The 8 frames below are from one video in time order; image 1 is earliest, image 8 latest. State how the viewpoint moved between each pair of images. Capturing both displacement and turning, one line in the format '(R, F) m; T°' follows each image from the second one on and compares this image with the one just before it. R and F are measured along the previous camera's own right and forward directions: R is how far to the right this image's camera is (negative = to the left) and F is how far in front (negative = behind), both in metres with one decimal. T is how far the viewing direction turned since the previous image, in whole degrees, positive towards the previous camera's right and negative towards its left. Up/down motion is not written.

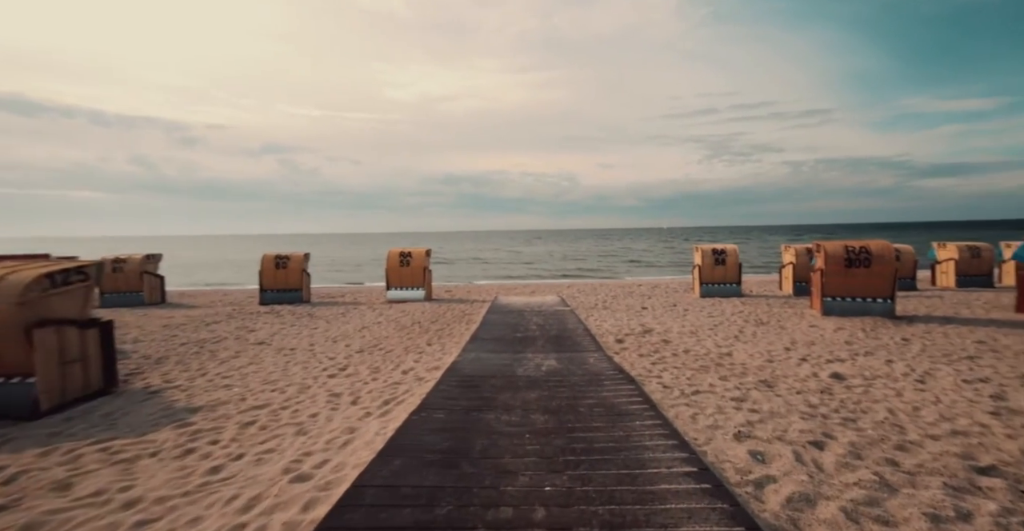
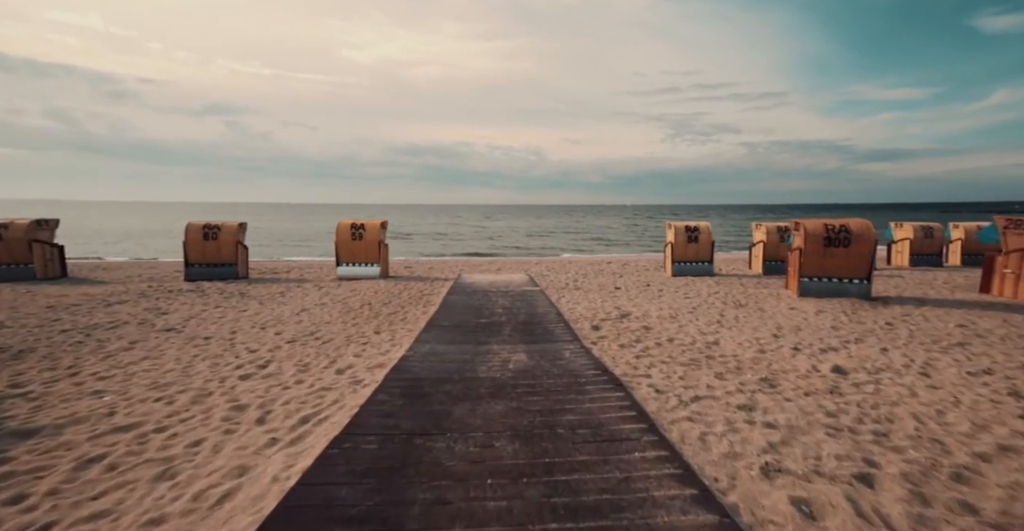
(0.0, +1.1) m; +5°
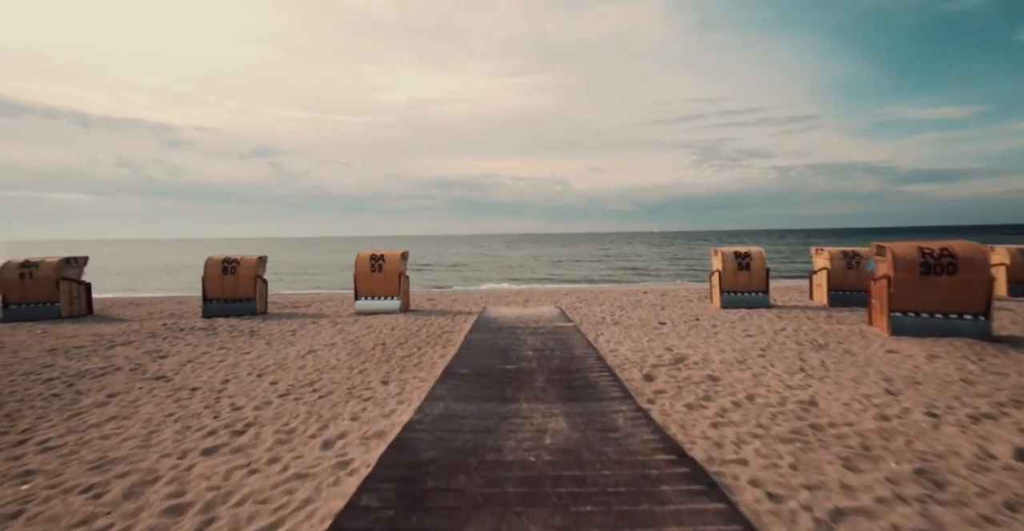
(0.0, +1.2) m; -4°
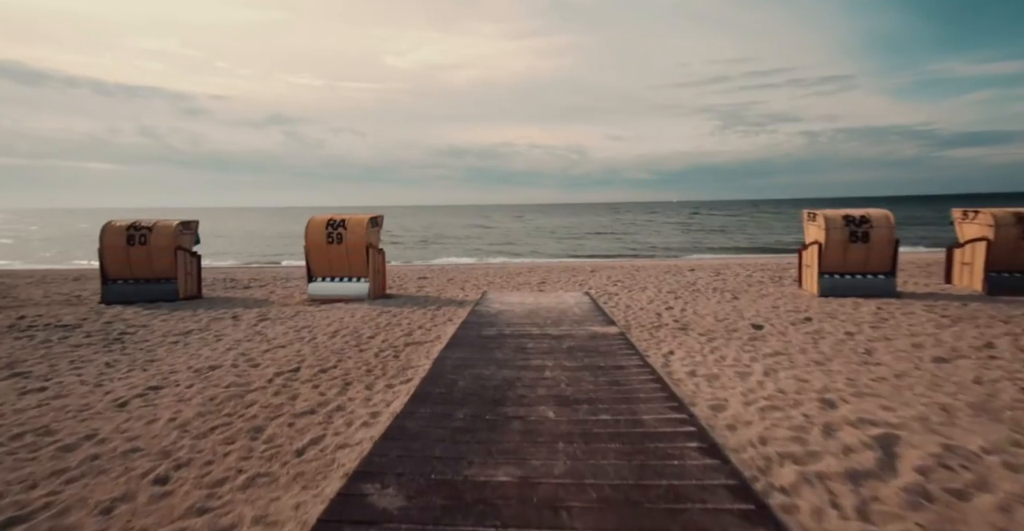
(+0.1, +4.1) m; -2°
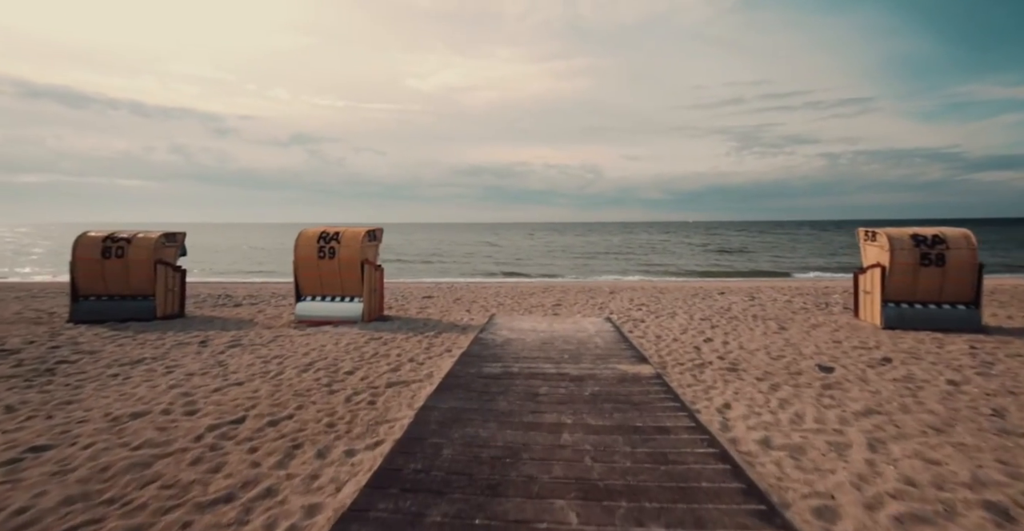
(0.0, +1.2) m; -2°
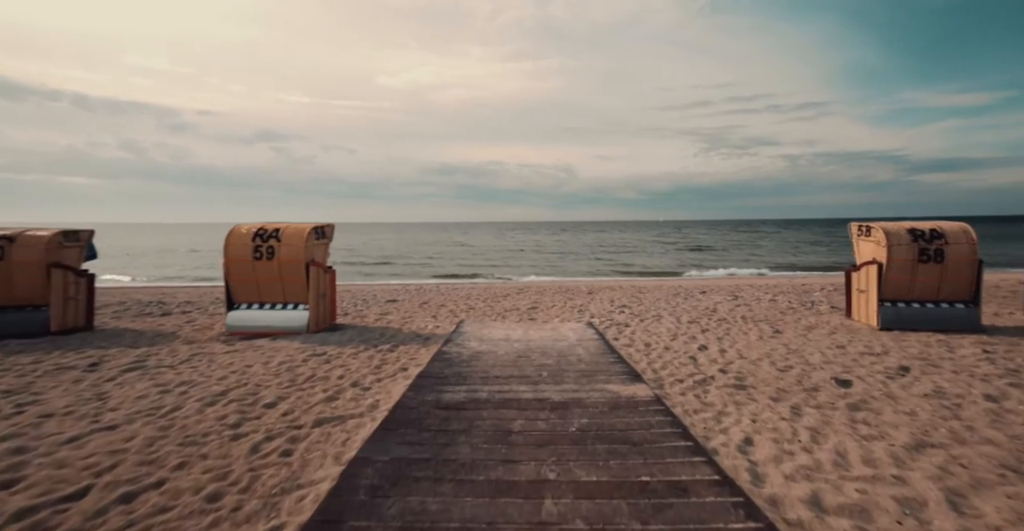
(+0.1, +1.0) m; +3°
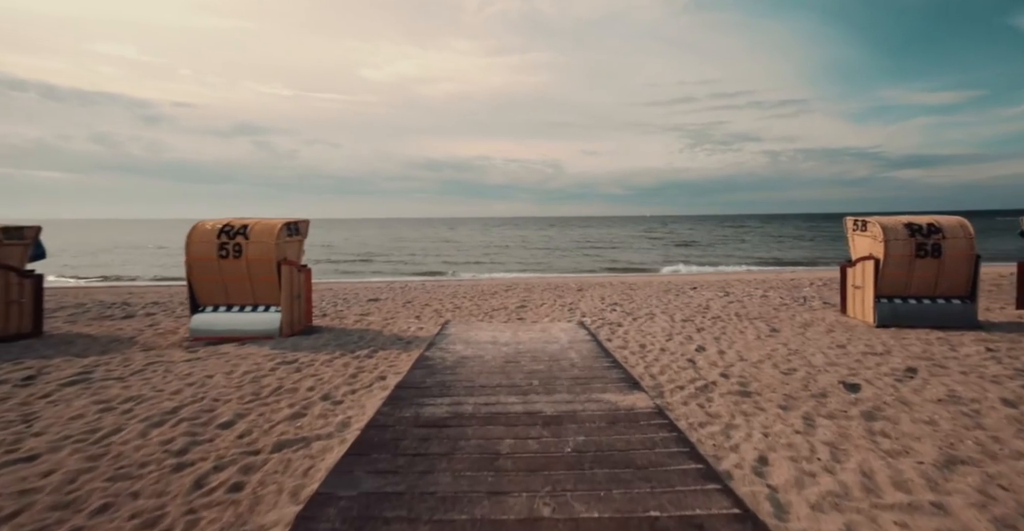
(0.0, +0.4) m; +2°
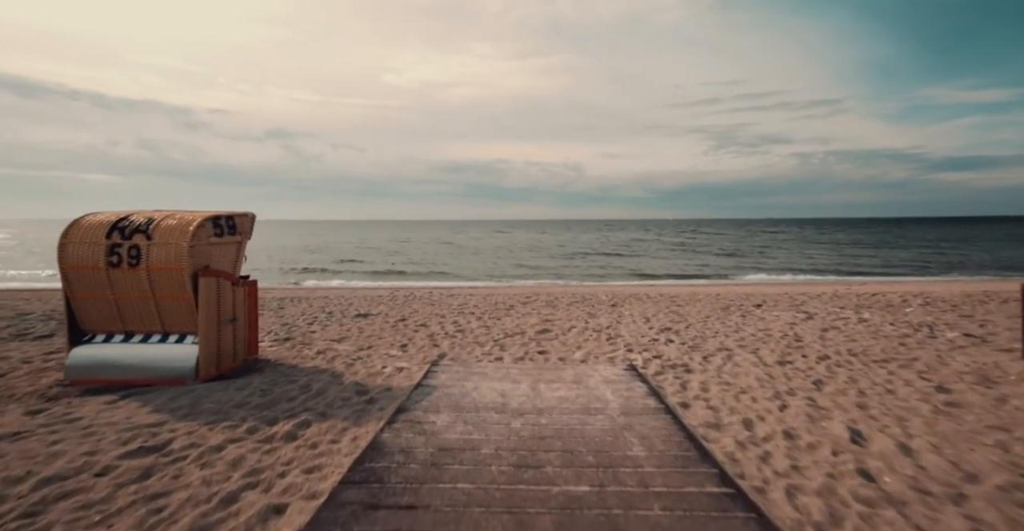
(0.0, +2.6) m; -3°
